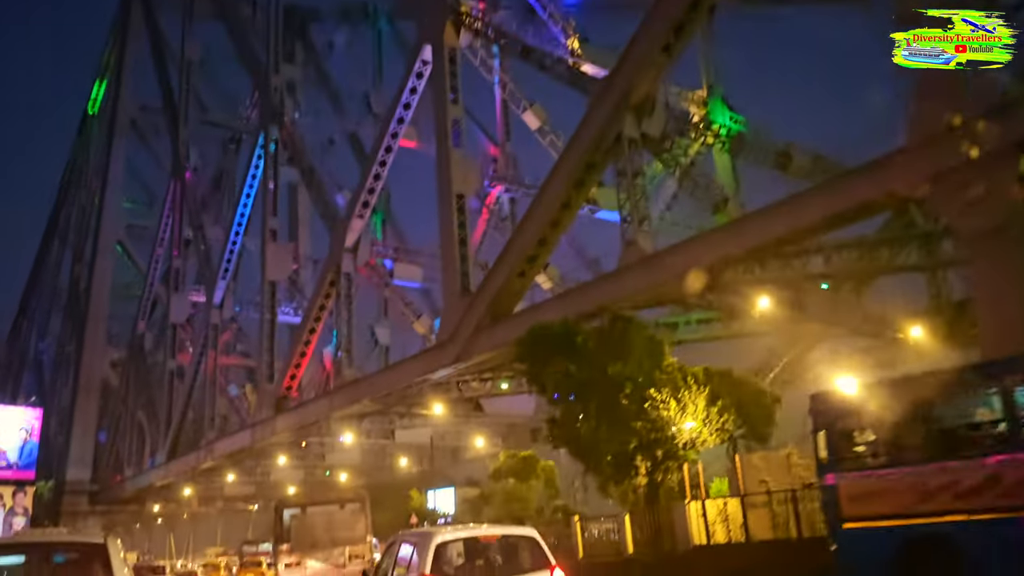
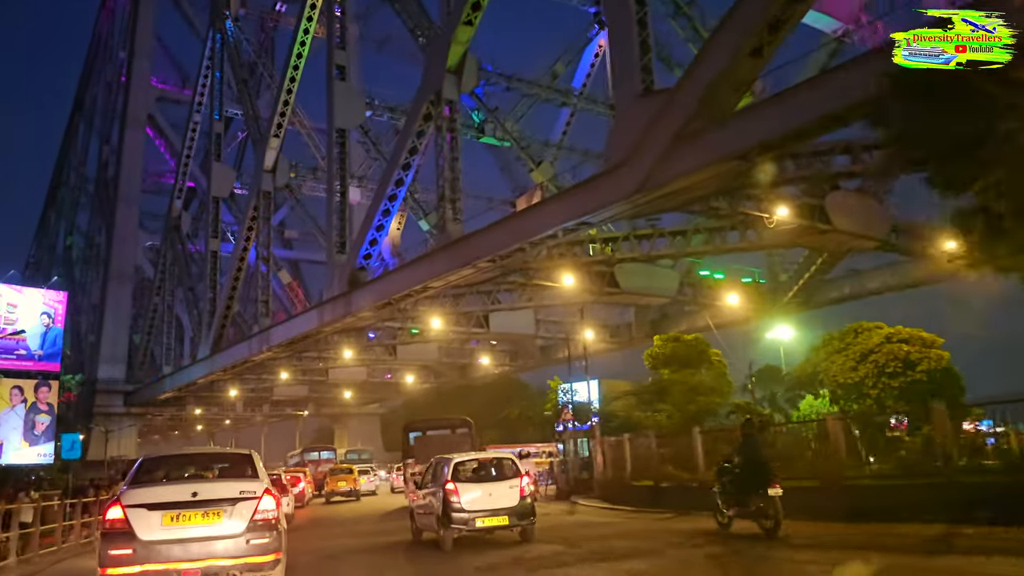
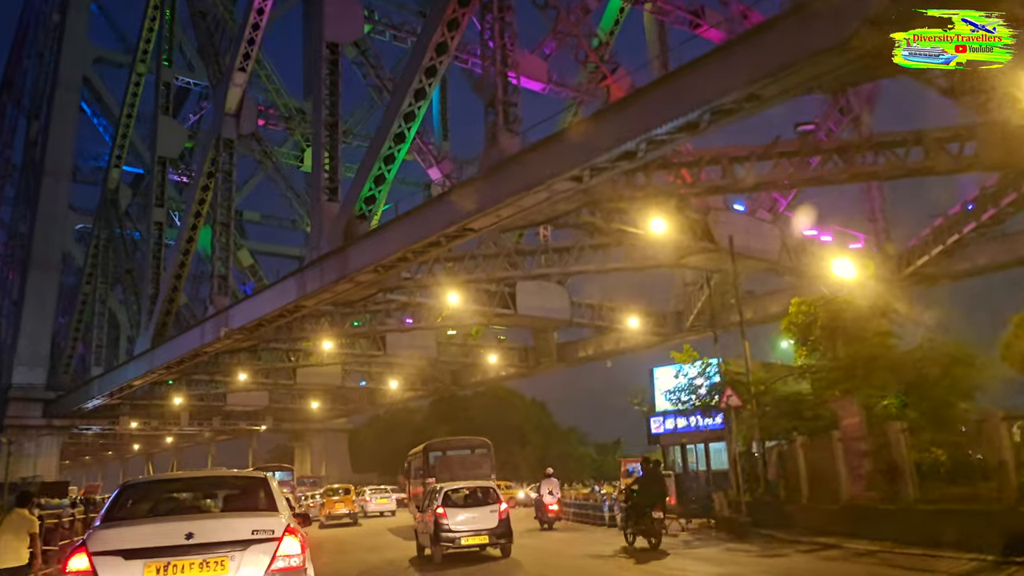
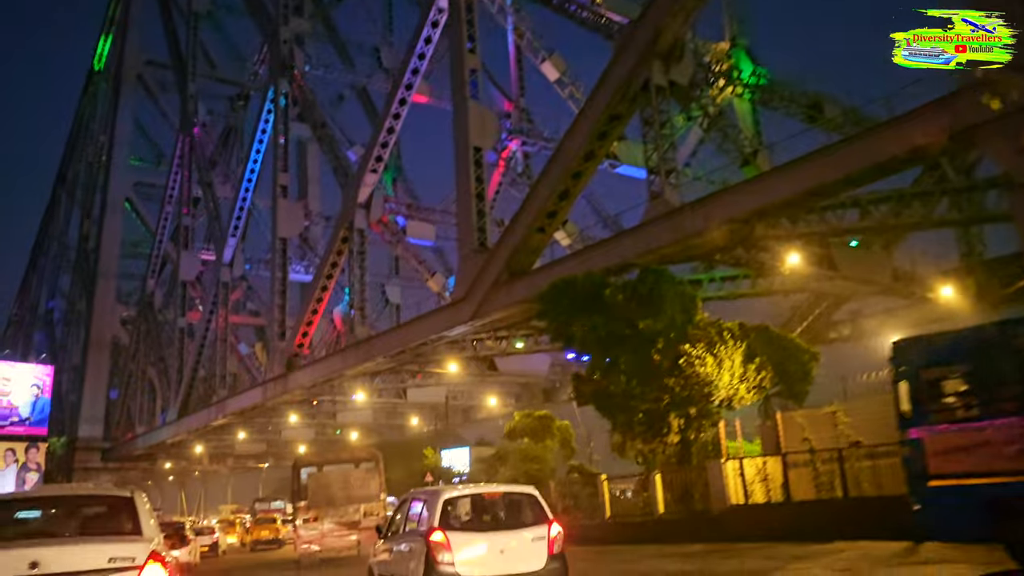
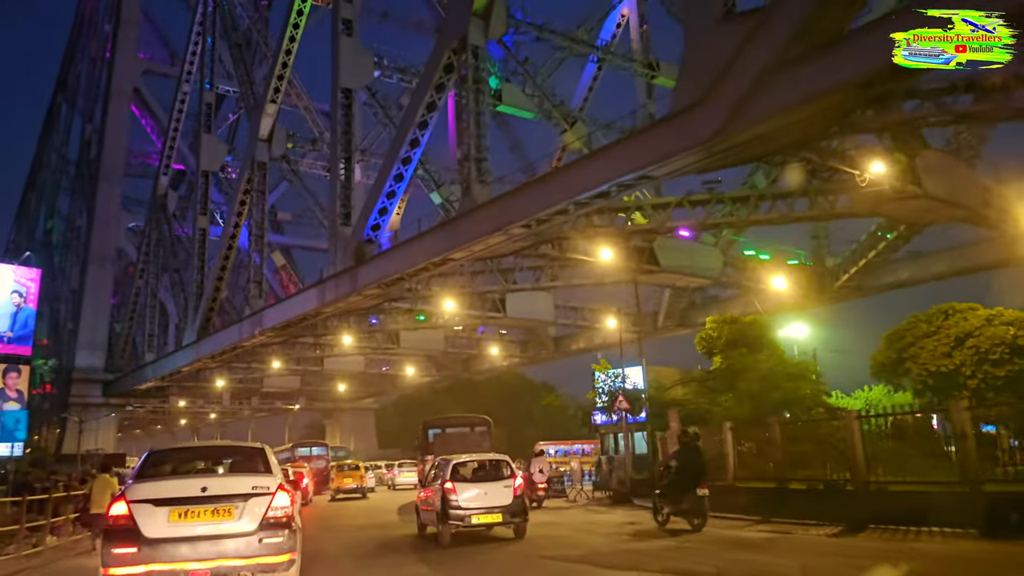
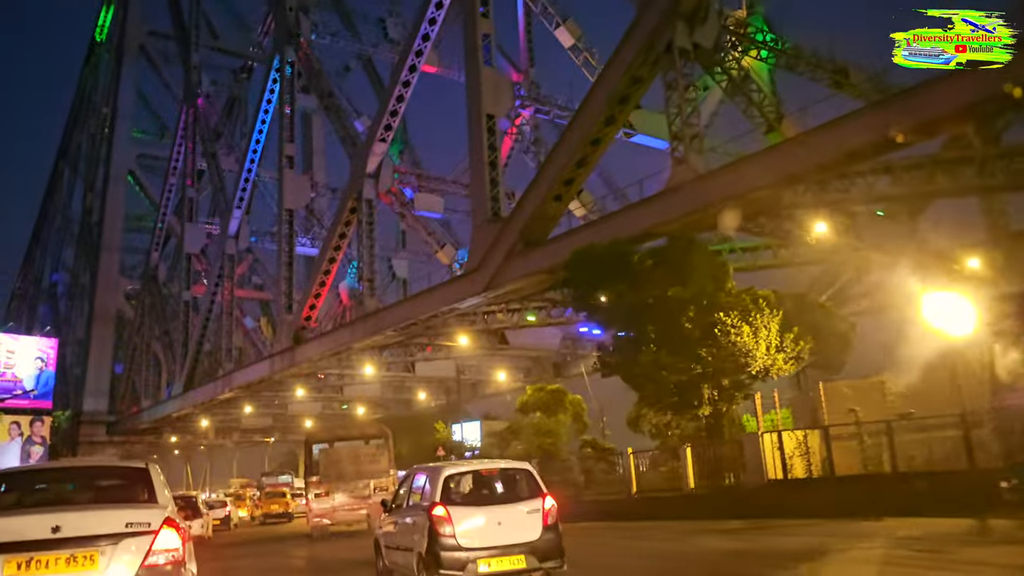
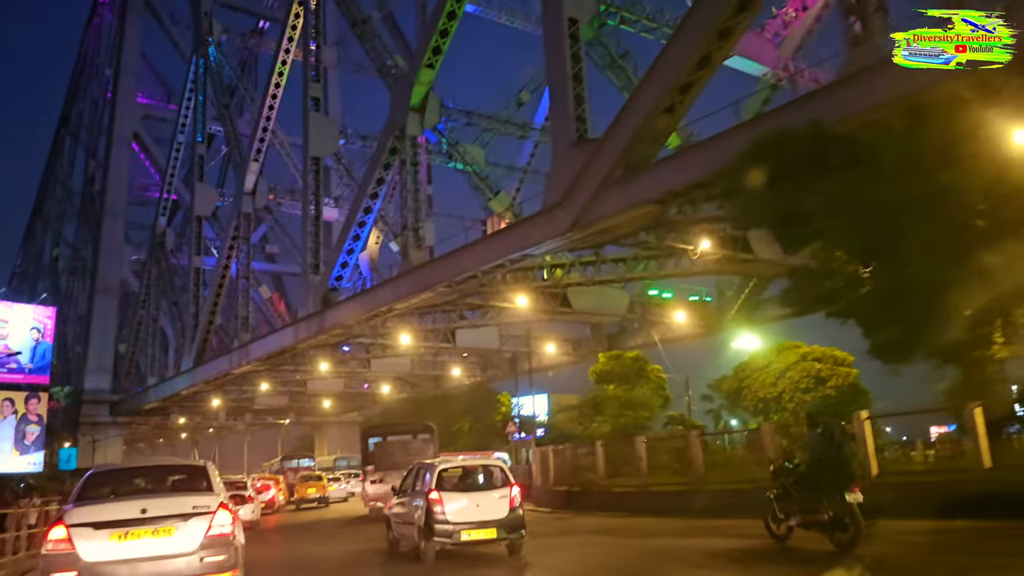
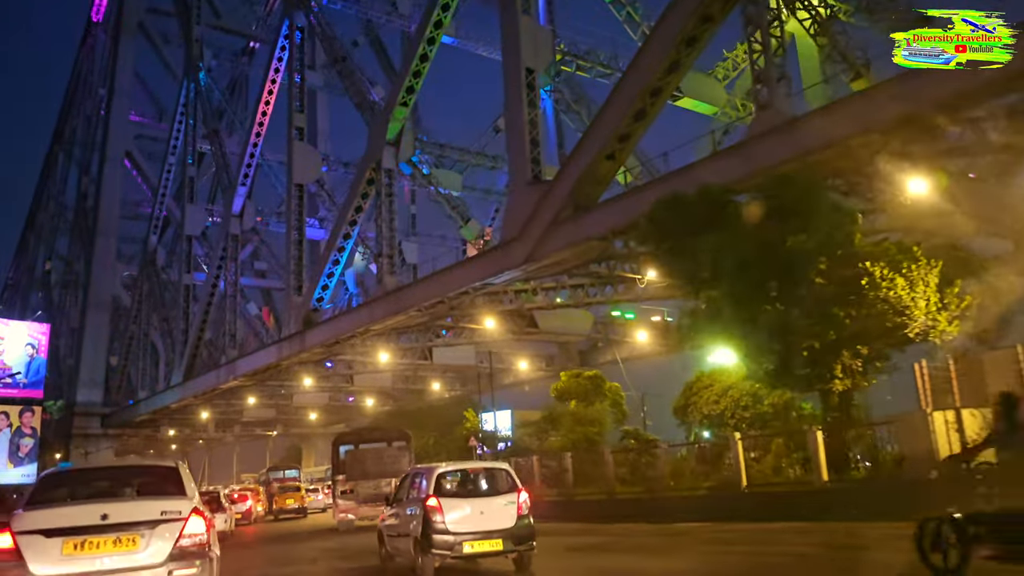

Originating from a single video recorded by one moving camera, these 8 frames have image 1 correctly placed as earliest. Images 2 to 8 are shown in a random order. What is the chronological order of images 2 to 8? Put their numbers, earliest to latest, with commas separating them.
4, 6, 8, 7, 2, 5, 3
